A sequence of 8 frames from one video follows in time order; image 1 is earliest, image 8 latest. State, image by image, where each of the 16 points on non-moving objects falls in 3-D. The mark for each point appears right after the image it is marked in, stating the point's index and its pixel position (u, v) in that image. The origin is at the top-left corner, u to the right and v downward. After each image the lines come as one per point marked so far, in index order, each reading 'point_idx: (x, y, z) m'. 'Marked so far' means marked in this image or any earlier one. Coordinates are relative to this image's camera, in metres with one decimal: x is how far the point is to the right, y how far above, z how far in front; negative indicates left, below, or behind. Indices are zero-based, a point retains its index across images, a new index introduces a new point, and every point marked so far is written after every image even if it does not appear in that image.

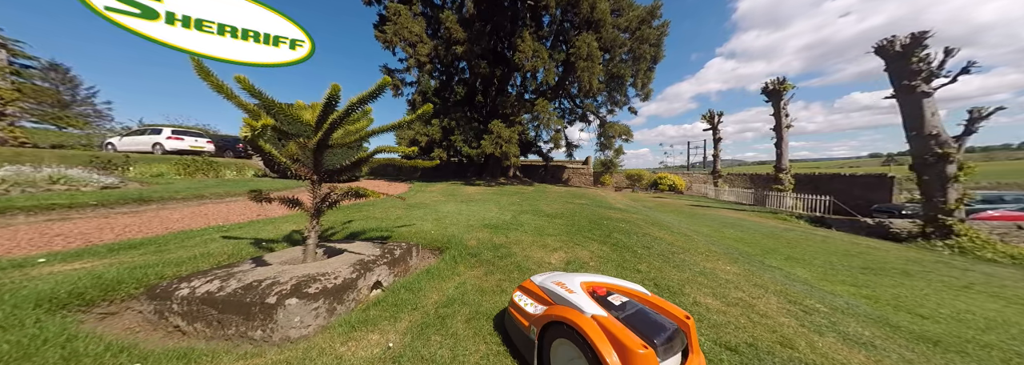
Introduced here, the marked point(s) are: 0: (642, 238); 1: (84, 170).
0: (+3.0, -1.3, +5.3) m
1: (-17.6, +0.5, +9.6) m
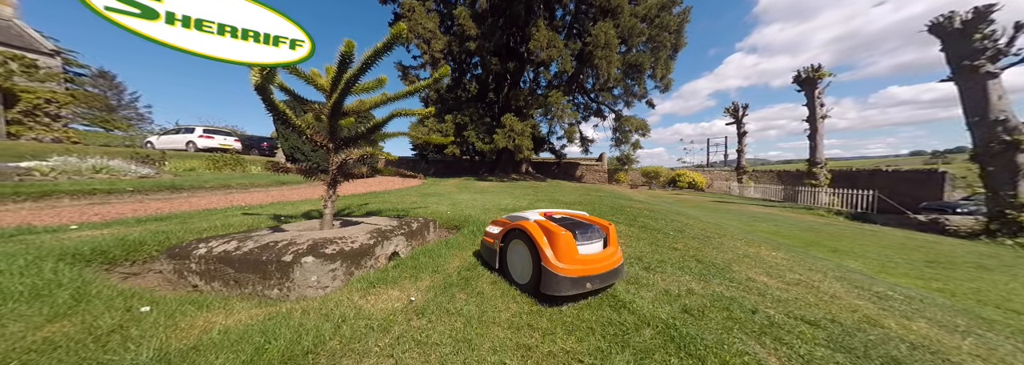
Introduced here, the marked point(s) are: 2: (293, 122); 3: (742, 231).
0: (+3.4, -0.9, +4.9) m
1: (-17.0, +0.9, +10.2) m
2: (-2.9, +0.8, +3.1) m
3: (+5.8, -1.2, +5.9) m
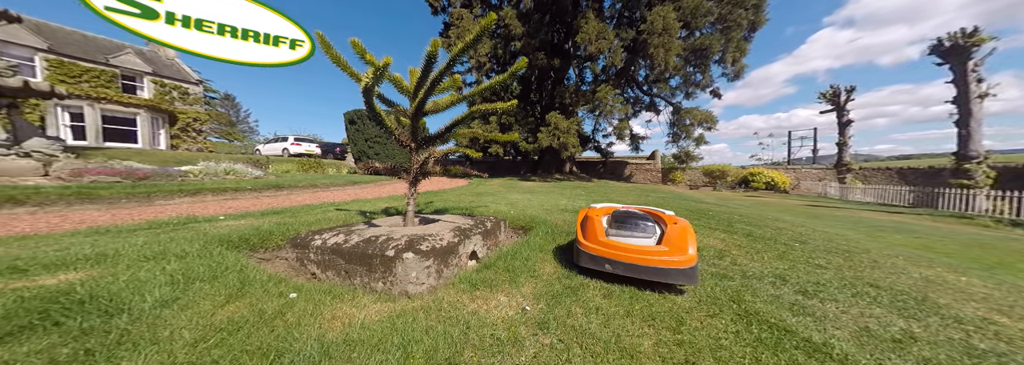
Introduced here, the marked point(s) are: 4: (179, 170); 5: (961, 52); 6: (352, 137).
0: (+4.7, -0.8, +4.1) m
1: (-14.6, +1.0, +12.6) m
2: (-1.9, +0.8, +3.3) m
3: (+7.3, -1.2, +4.6) m
4: (-14.1, +0.6, +9.8) m
5: (+20.6, +6.0, +10.4) m
6: (-11.2, +3.2, +16.2) m
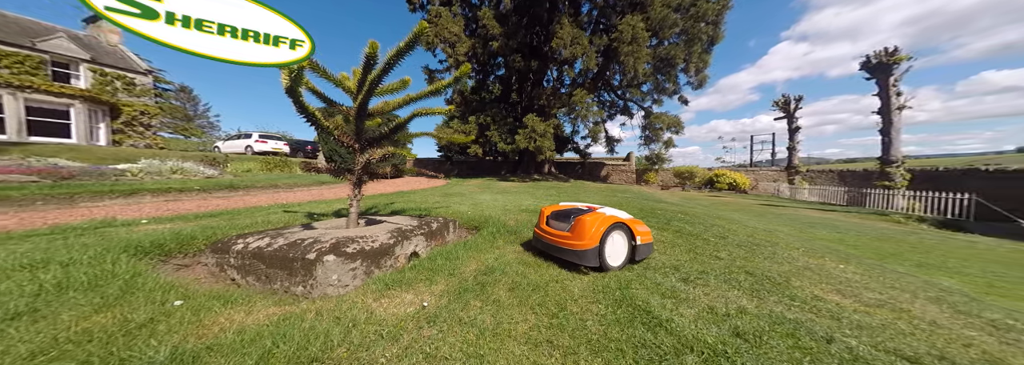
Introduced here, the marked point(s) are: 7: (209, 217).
0: (+3.8, -0.9, +4.4) m
1: (-16.0, +1.0, +11.6) m
2: (-2.7, +0.8, +3.3) m
3: (+6.3, -1.3, +5.2) m
4: (-15.3, +0.5, +8.9) m
5: (+19.2, +5.9, +11.9) m
6: (-12.8, +3.2, +15.5) m
7: (-5.3, -0.6, +4.1) m
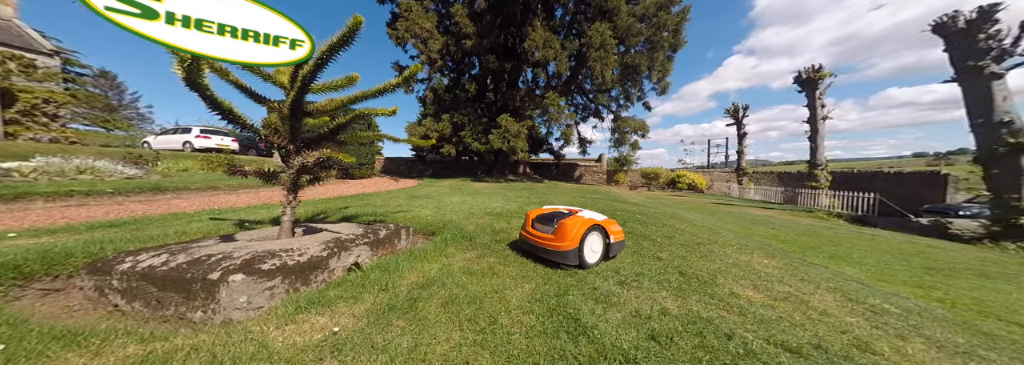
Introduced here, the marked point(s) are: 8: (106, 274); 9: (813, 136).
0: (+3.0, -0.9, +4.7) m
1: (-17.3, +0.9, +10.0) m
2: (-3.3, +0.8, +2.9) m
3: (+5.5, -1.3, +5.7) m
4: (-16.4, +0.5, +7.3) m
5: (+17.7, +5.9, +13.6) m
6: (-14.6, +3.1, +14.1) m
7: (-6.0, -0.7, +3.5) m
8: (-3.4, -0.8, +1.9) m
9: (+18.4, +2.9, +14.1) m
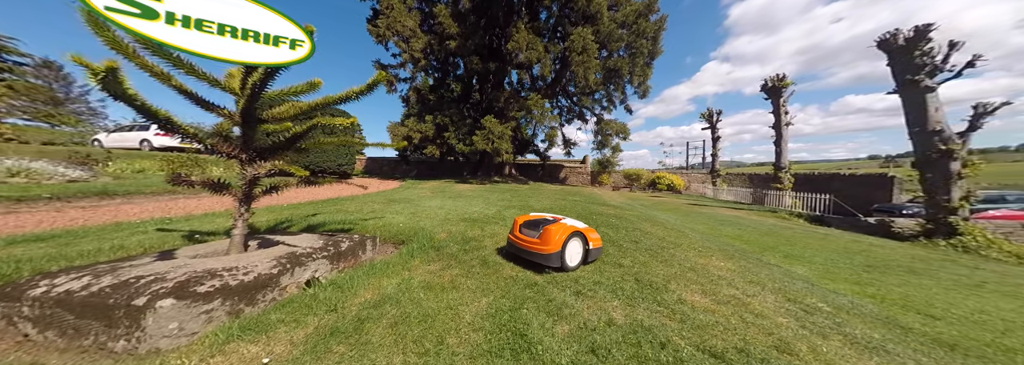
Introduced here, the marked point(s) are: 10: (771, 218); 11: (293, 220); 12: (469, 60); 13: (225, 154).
0: (+2.5, -1.1, +4.9) m
1: (-18.1, +0.7, +9.0) m
2: (-3.7, +0.6, +2.7) m
3: (+4.9, -1.5, +5.9) m
4: (-17.1, +0.3, +6.4) m
5: (+16.6, +5.7, +14.5) m
6: (-15.6, +3.0, +13.3) m
7: (-6.5, -0.8, +3.1) m
8: (-3.7, -0.9, +1.7) m
9: (+17.3, +2.7, +15.1) m
10: (+12.9, -1.8, +11.5) m
11: (-4.4, -0.7, +4.6) m
12: (-3.6, +10.0, +18.9) m
13: (-3.5, +0.3, +2.8) m
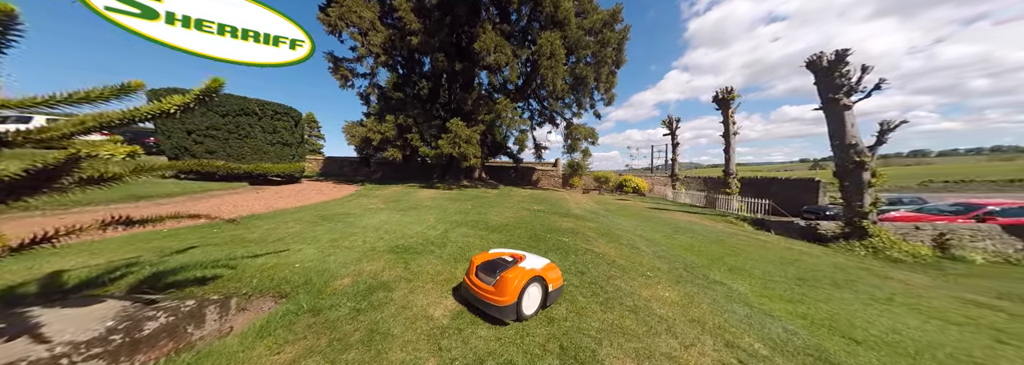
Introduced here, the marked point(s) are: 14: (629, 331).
0: (+1.3, -1.5, +4.5) m
1: (-19.7, +0.3, +6.5) m
2: (-4.7, +0.2, +1.7) m
3: (+3.6, -1.9, +5.8) m
4: (-18.4, -0.2, +4.1) m
5: (+14.3, +5.3, +15.5) m
6: (-17.6, +2.5, +11.1) m
7: (-7.5, -1.3, +1.9) m
8: (-4.6, -1.3, +0.7) m
9: (+14.9, +2.3, +16.2) m
10: (+10.9, -2.2, +12.1) m
11: (-5.5, -1.2, +3.5) m
12: (-6.2, +9.5, +17.8) m
13: (-4.4, -0.1, +1.9) m
14: (+1.3, -1.7, +2.6) m
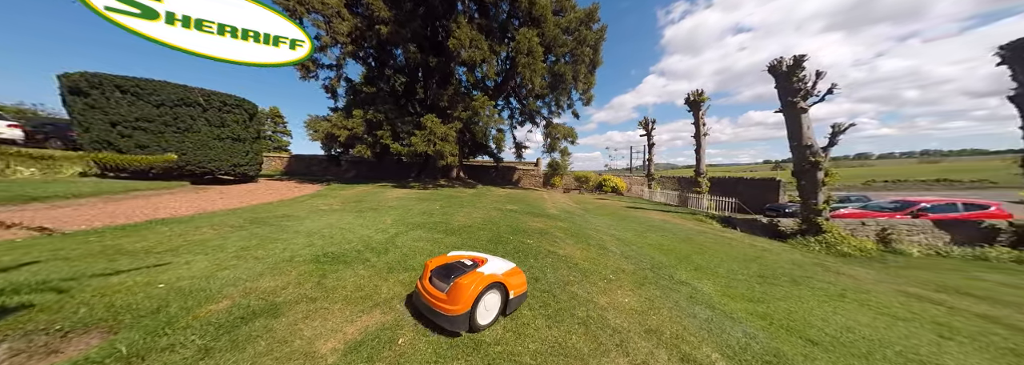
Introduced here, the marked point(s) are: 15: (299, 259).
0: (+0.4, -1.5, +4.0) m
1: (-20.7, +0.3, +4.7) m
2: (-5.4, +0.2, +0.9) m
3: (+2.6, -1.9, +5.5) m
4: (-19.2, -0.1, +2.3) m
5: (+12.7, +5.4, +15.9) m
6: (-18.9, +2.5, +9.4) m
7: (-8.2, -1.2, +0.8) m
8: (-5.3, -1.3, -0.1) m
9: (+13.2, +2.4, +16.6) m
10: (+9.5, -2.2, +12.3) m
11: (-6.4, -1.2, +2.6) m
12: (-8.0, +9.6, +16.8) m
13: (-5.2, -0.1, +1.0) m
14: (+0.5, -1.6, +2.1) m
15: (-3.6, -1.3, +3.7) m
